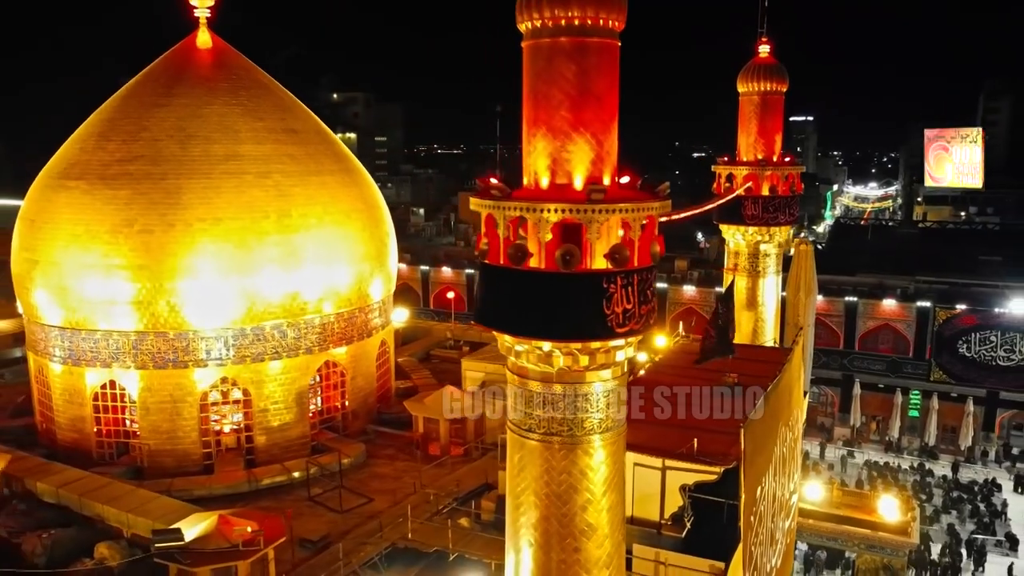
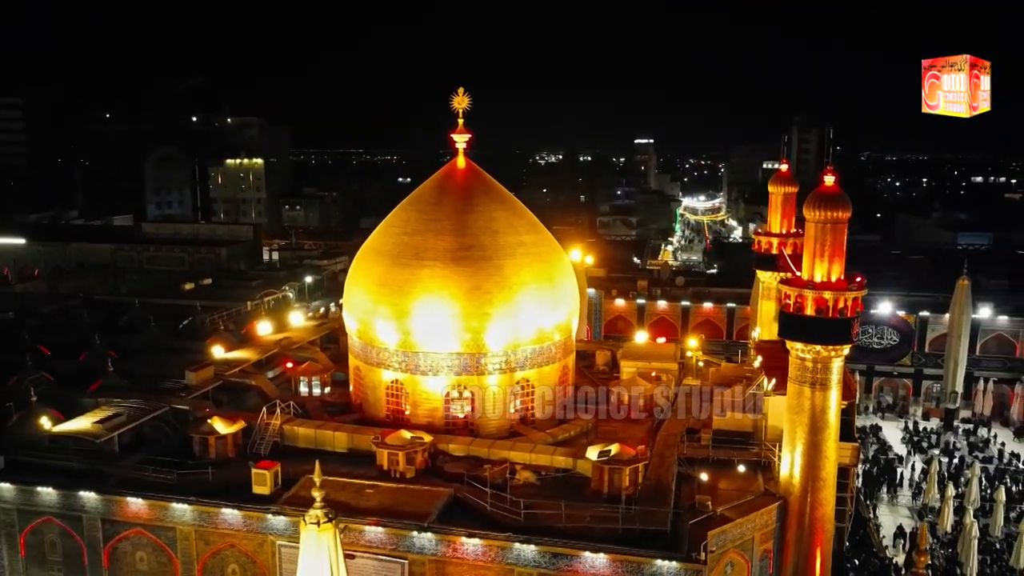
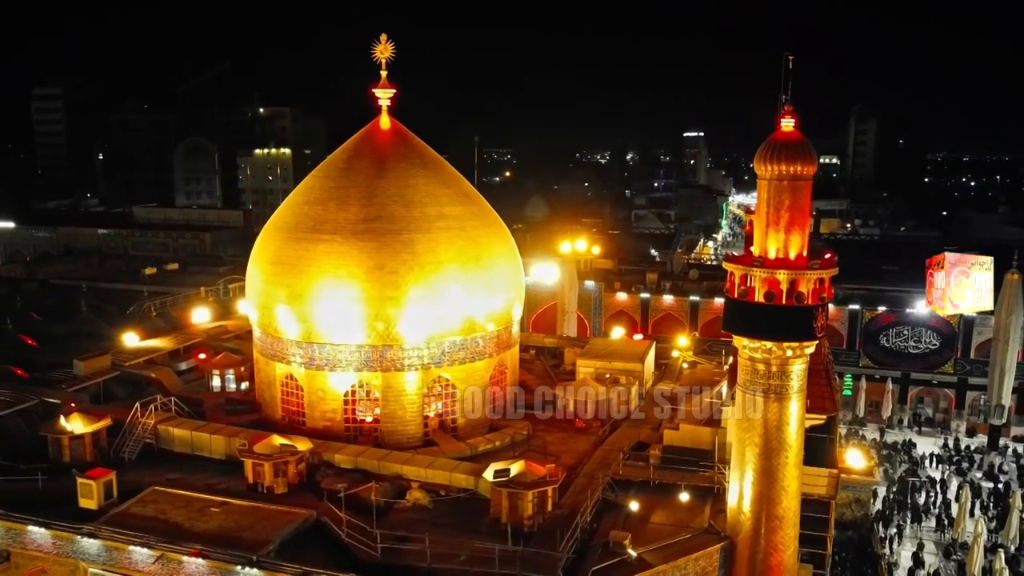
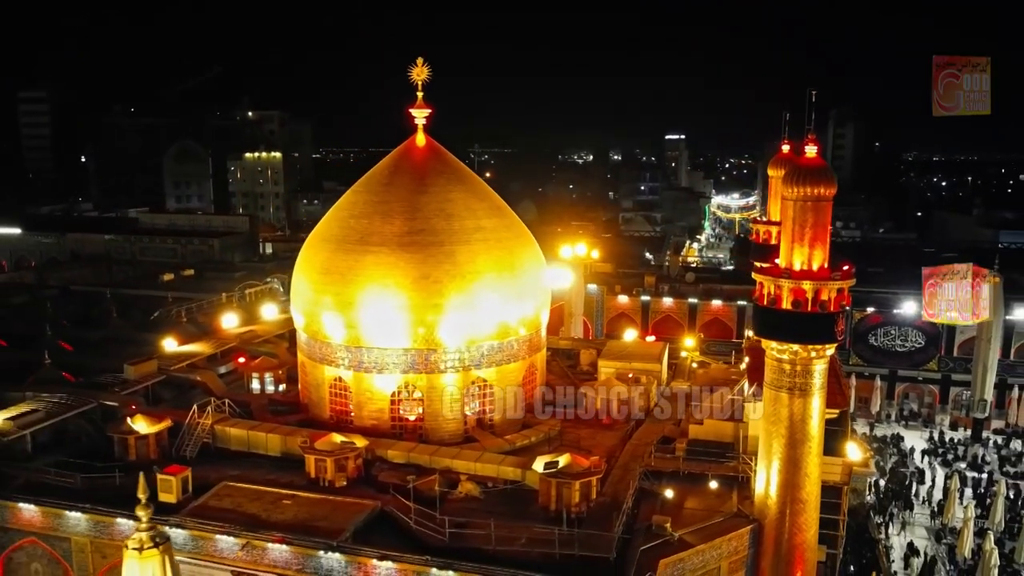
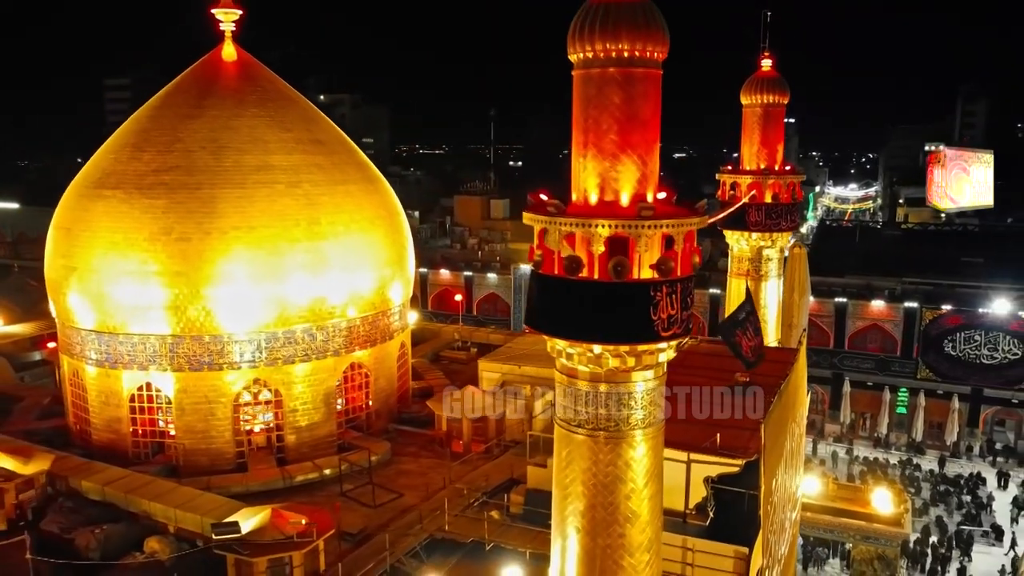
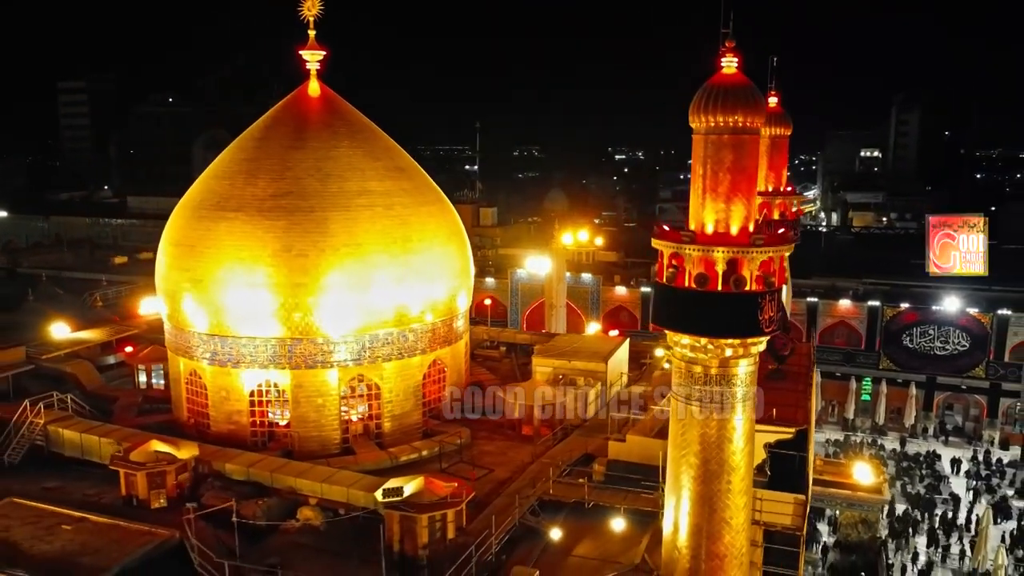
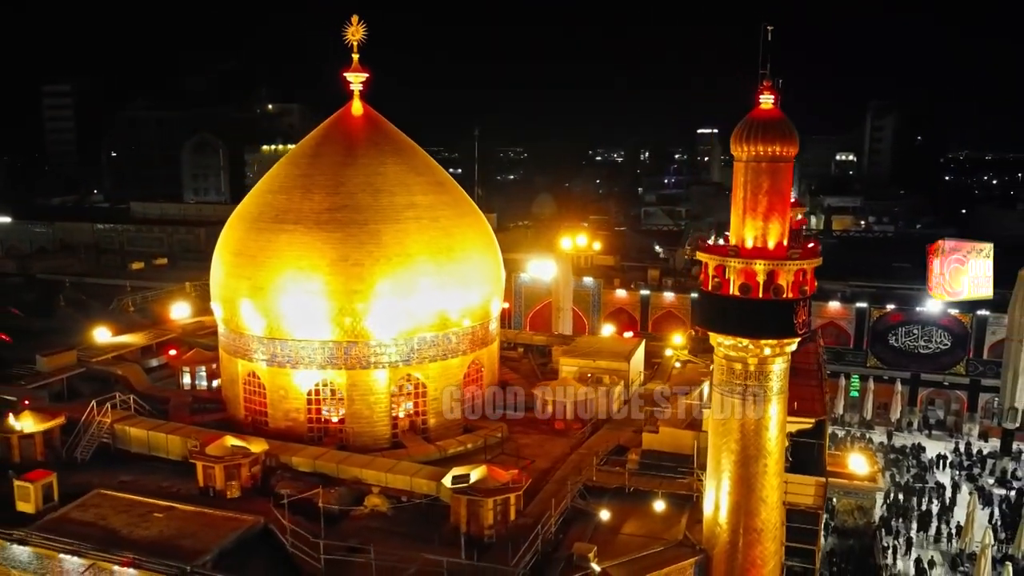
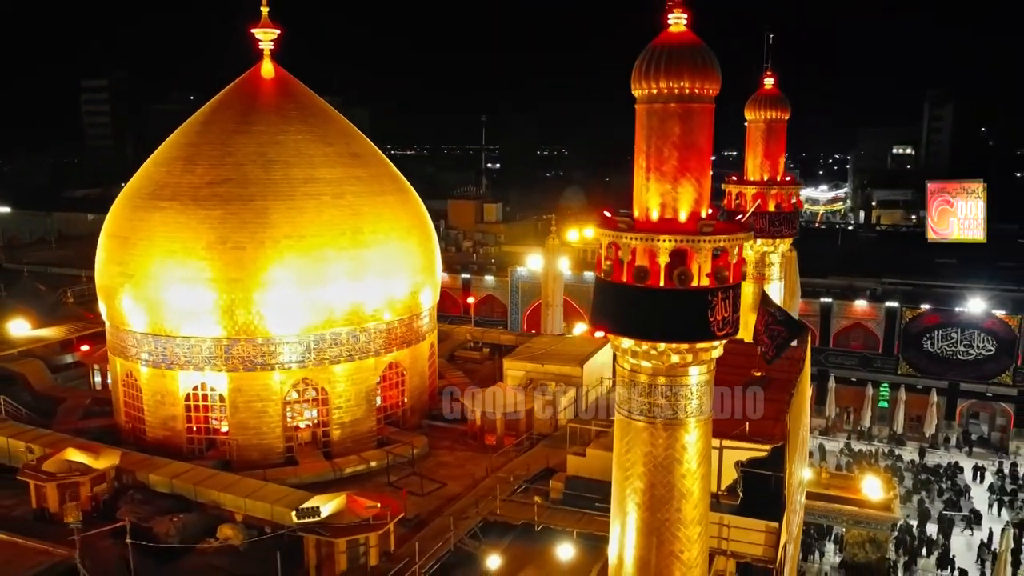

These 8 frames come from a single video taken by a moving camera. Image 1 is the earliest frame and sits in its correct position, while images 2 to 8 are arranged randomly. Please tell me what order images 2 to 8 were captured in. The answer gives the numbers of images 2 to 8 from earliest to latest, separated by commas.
5, 8, 6, 7, 3, 4, 2
